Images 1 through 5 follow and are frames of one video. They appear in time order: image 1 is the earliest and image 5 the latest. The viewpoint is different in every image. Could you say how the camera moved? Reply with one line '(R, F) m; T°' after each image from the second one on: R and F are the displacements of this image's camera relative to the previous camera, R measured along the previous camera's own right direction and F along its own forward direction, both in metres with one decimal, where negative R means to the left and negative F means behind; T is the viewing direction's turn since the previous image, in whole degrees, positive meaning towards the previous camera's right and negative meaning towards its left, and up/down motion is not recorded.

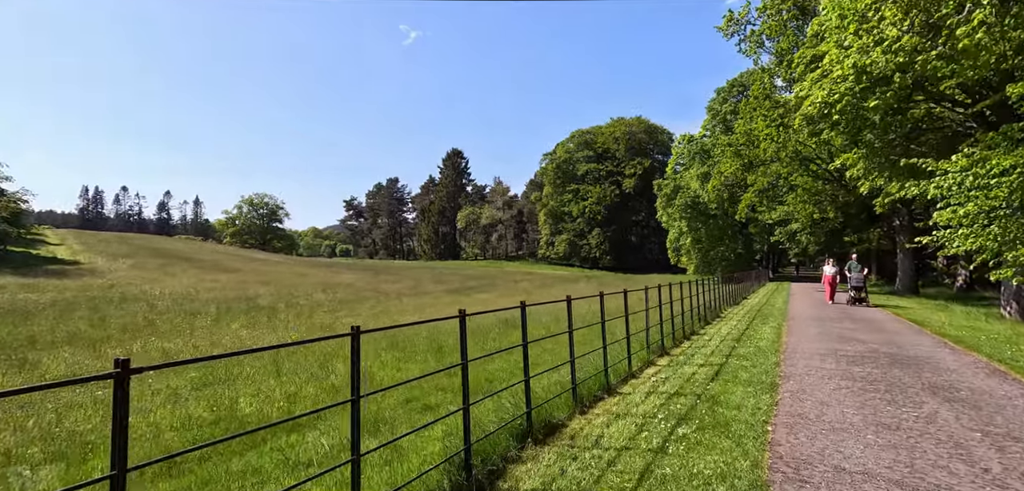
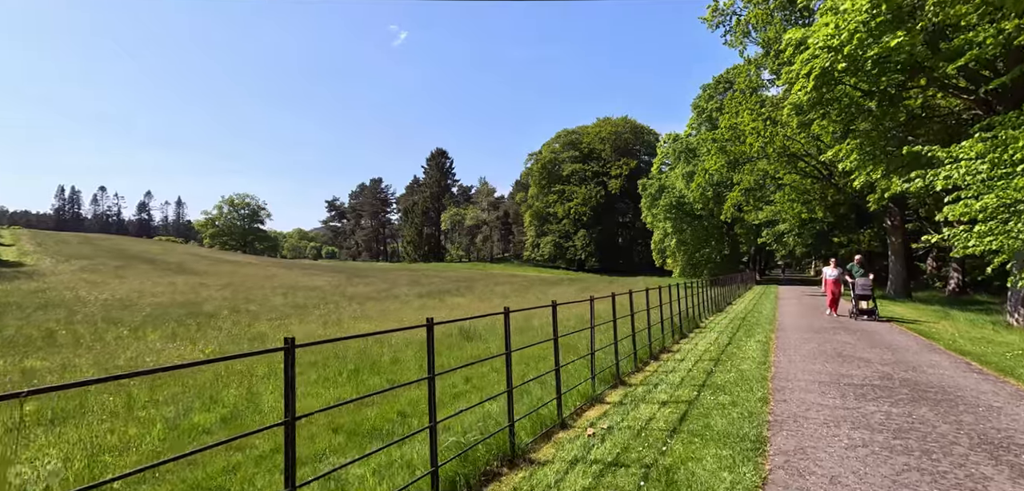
(+0.9, +2.0) m; +1°
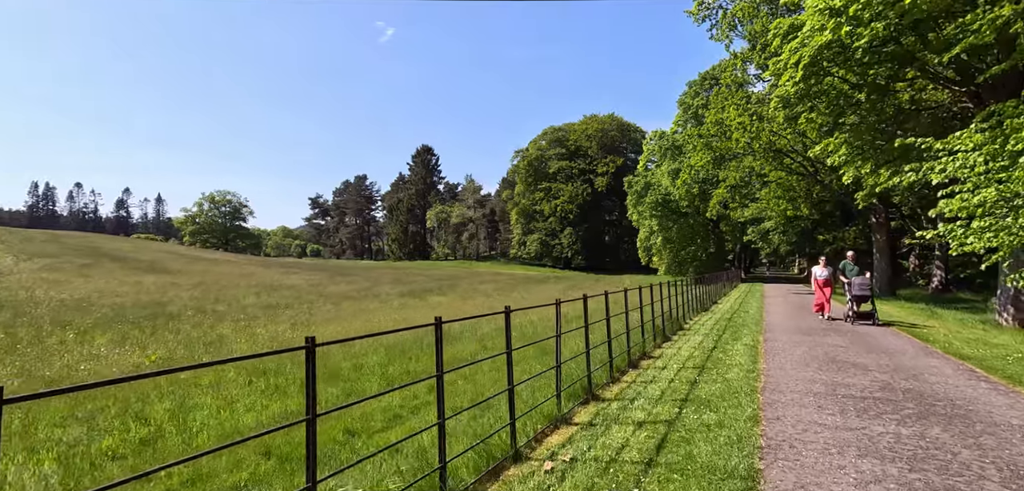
(+0.3, +0.8) m; +1°
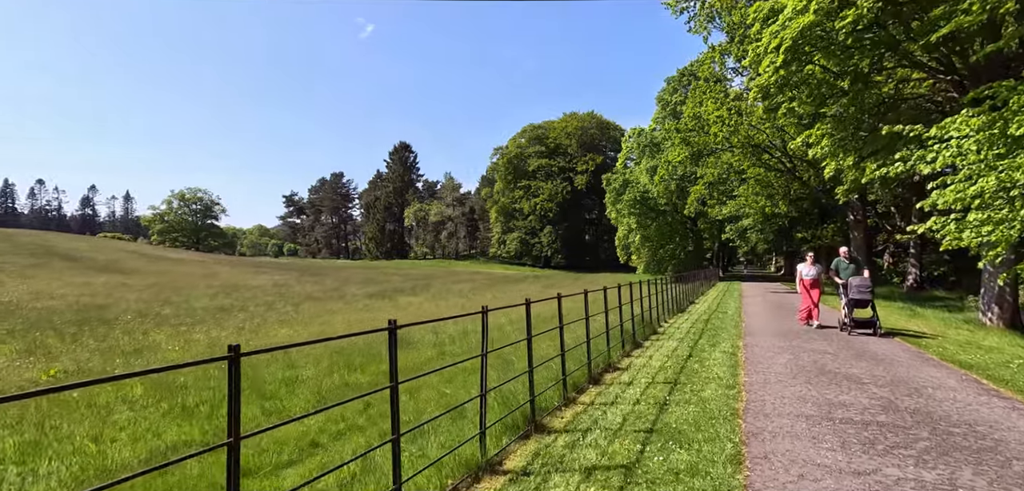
(+0.5, +1.2) m; +2°
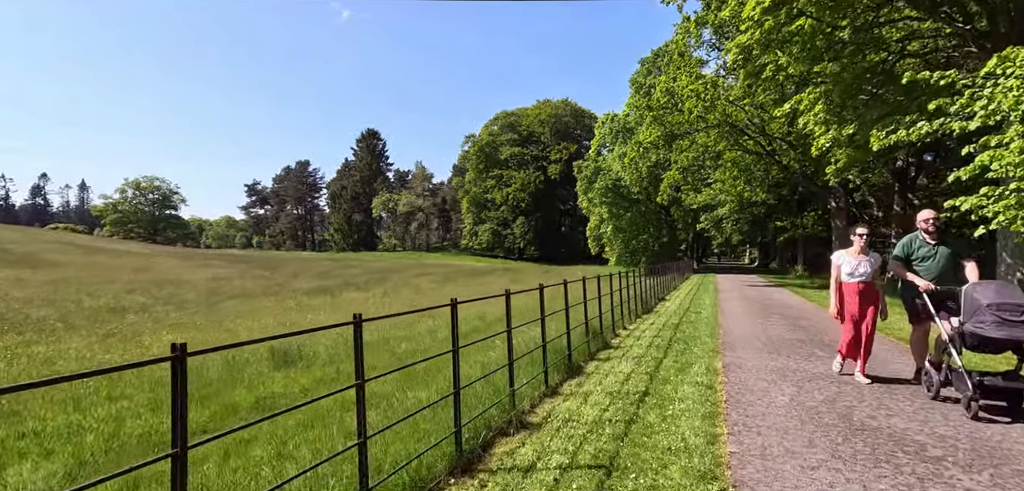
(+1.1, +3.0) m; +2°
